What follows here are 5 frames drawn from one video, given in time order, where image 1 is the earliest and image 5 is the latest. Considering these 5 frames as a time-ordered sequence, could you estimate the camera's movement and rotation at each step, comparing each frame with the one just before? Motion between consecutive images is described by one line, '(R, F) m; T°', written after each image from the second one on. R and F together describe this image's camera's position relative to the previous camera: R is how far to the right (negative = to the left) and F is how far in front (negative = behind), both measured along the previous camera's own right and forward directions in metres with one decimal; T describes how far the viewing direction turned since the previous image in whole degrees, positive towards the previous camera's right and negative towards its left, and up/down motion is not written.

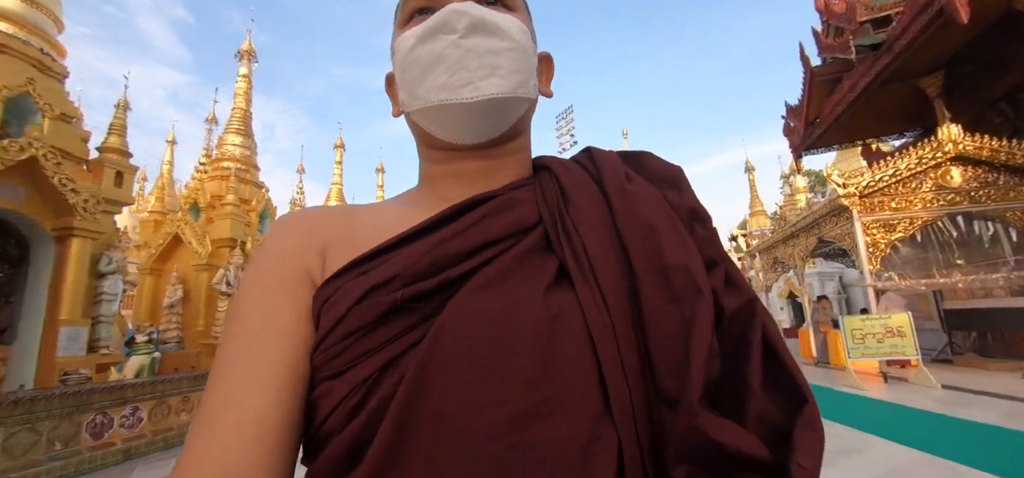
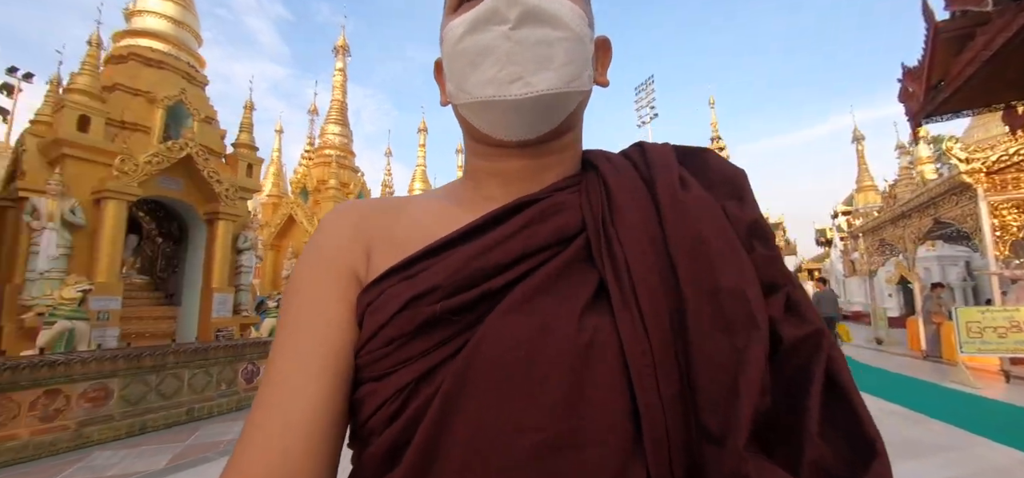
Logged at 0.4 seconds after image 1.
(+0.1, -0.1) m; -11°
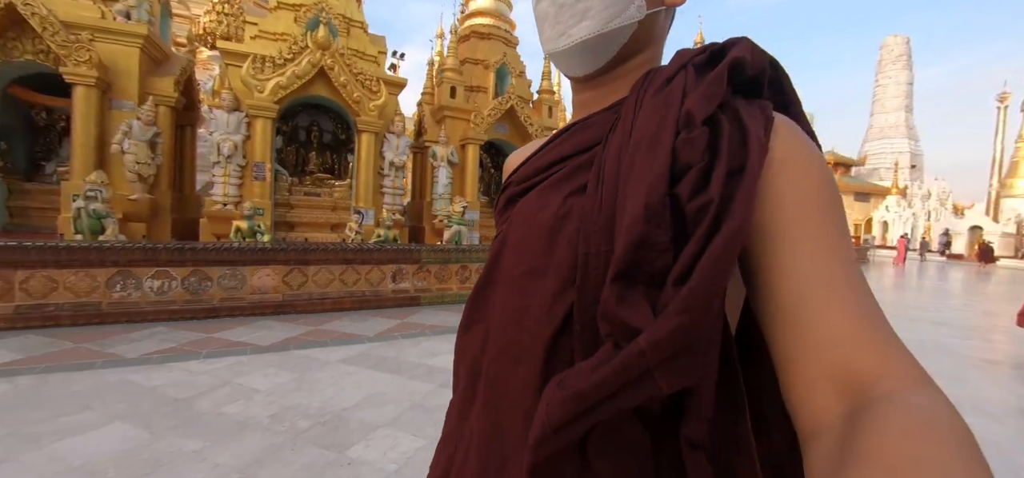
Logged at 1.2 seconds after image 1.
(+0.5, -0.4) m; -39°
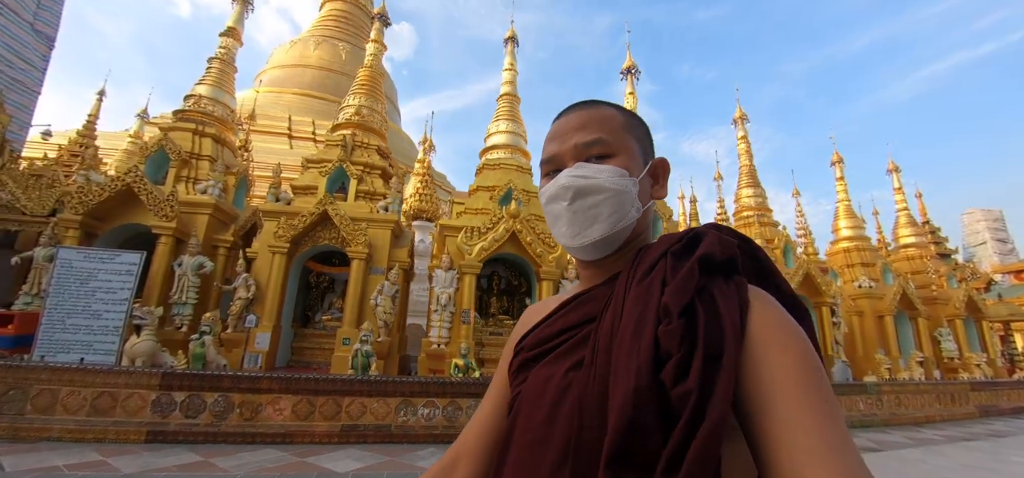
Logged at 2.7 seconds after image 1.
(-0.8, -1.0) m; -15°
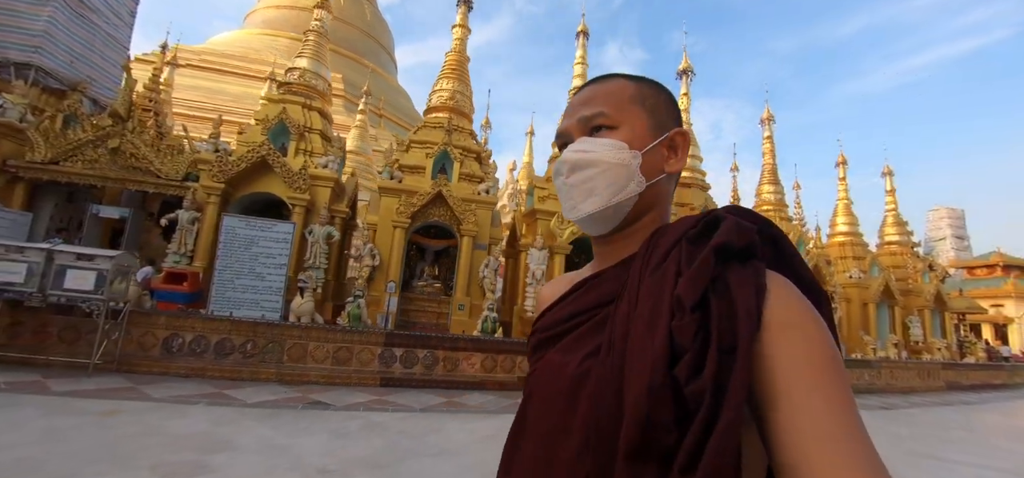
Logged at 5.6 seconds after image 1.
(-2.6, -1.1) m; +4°
